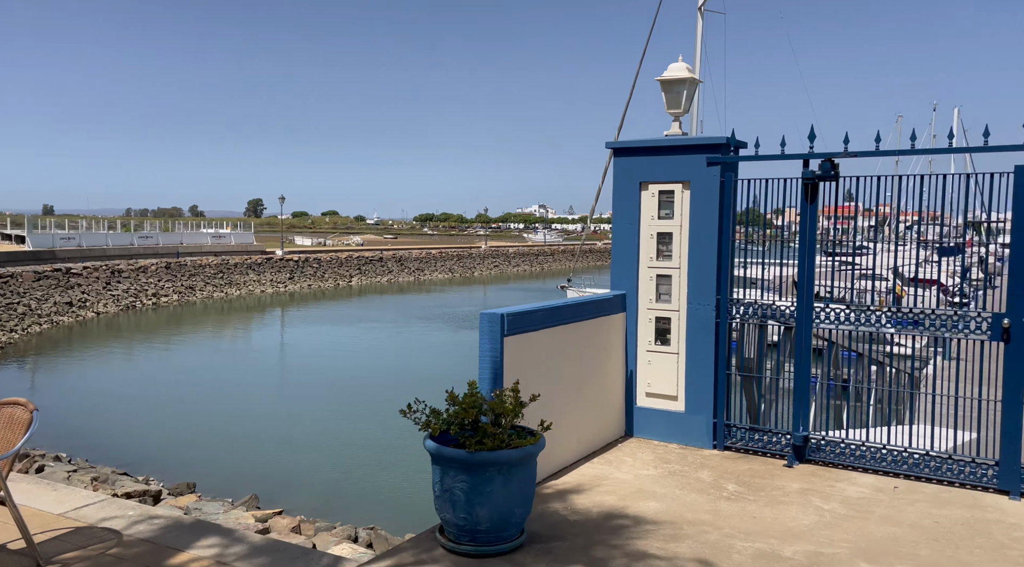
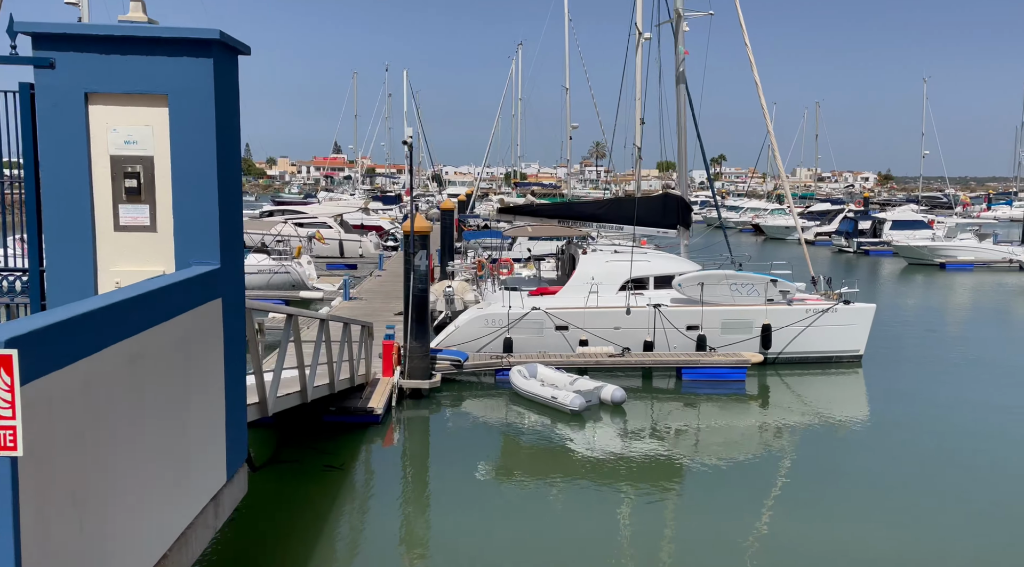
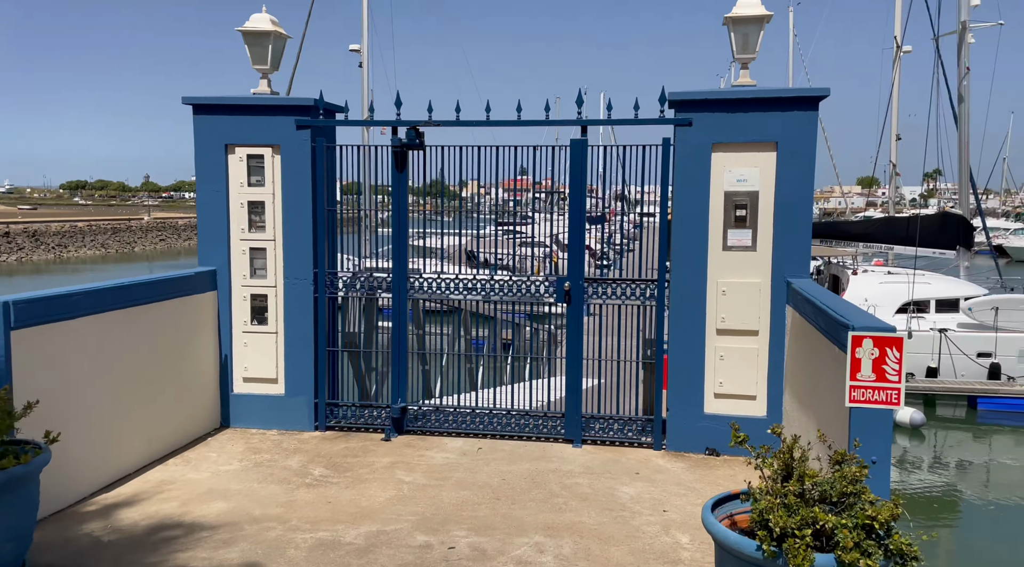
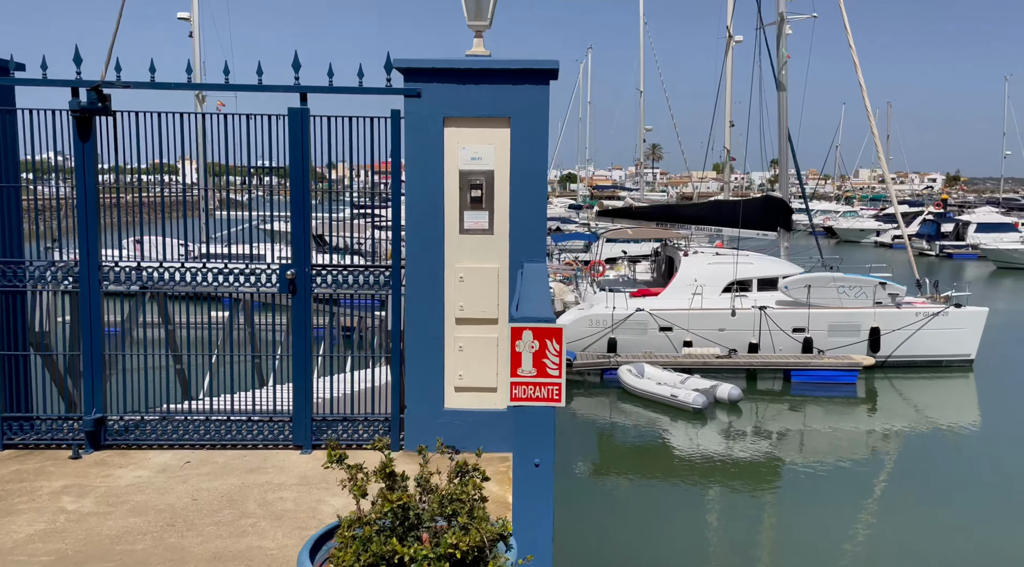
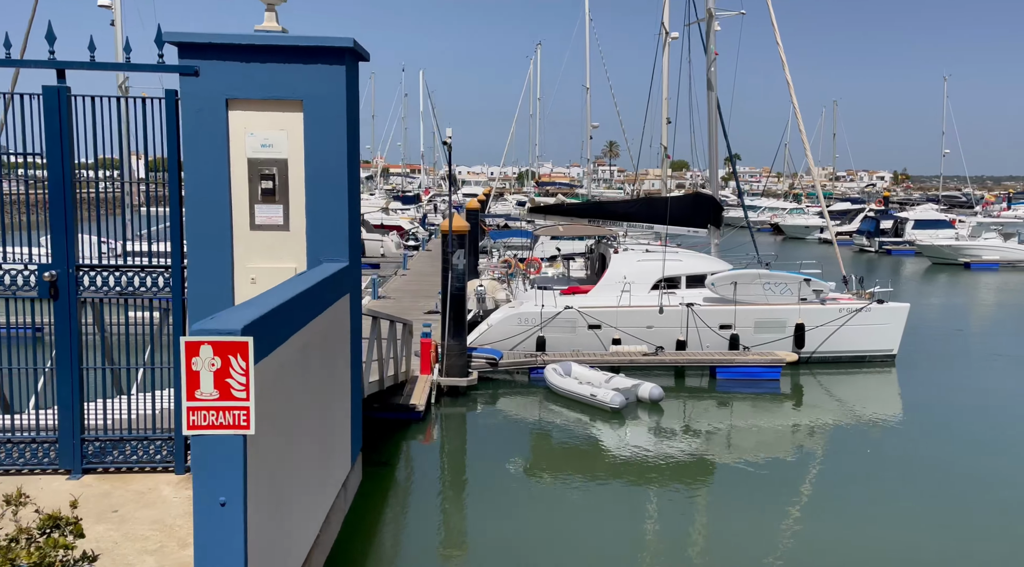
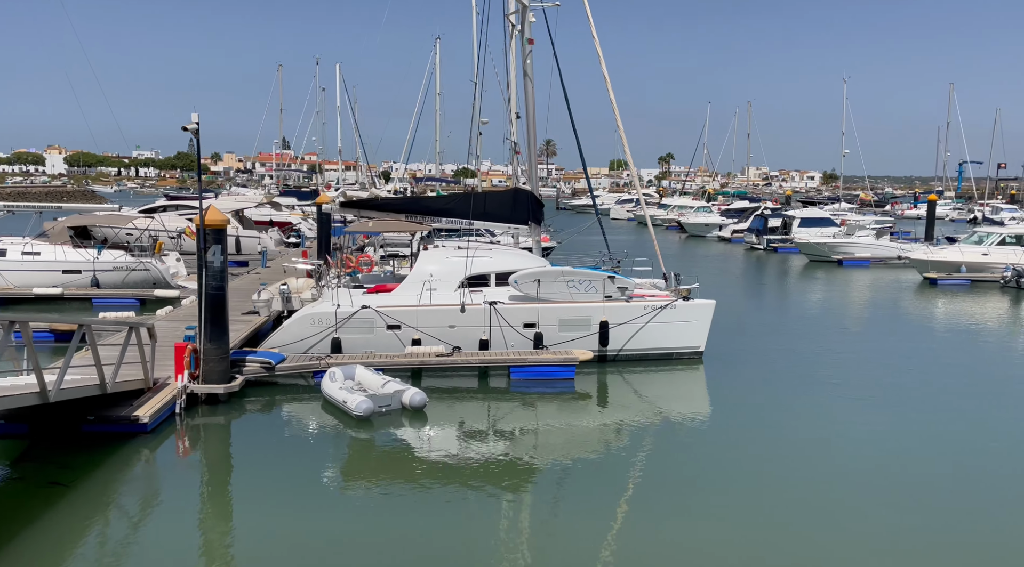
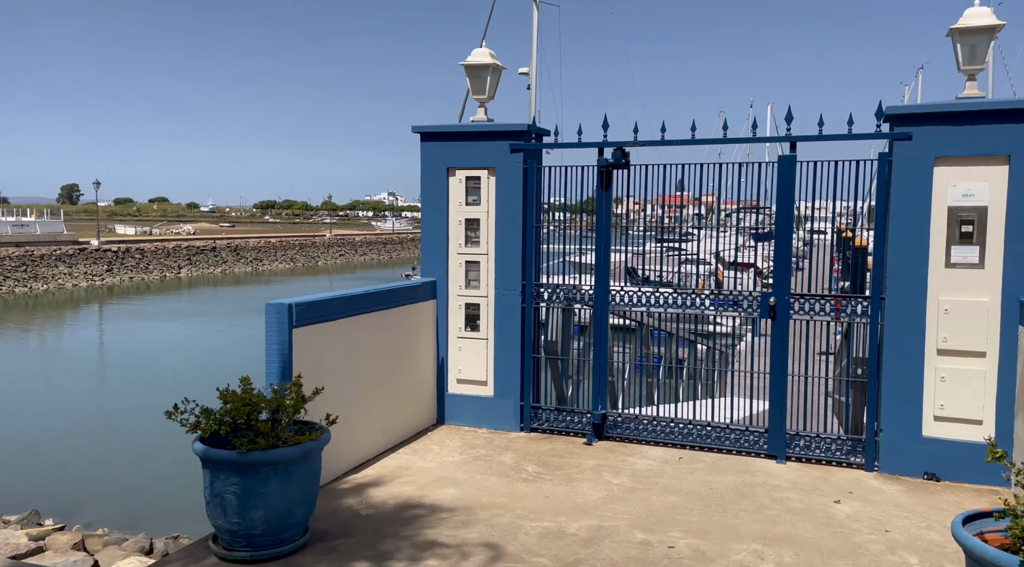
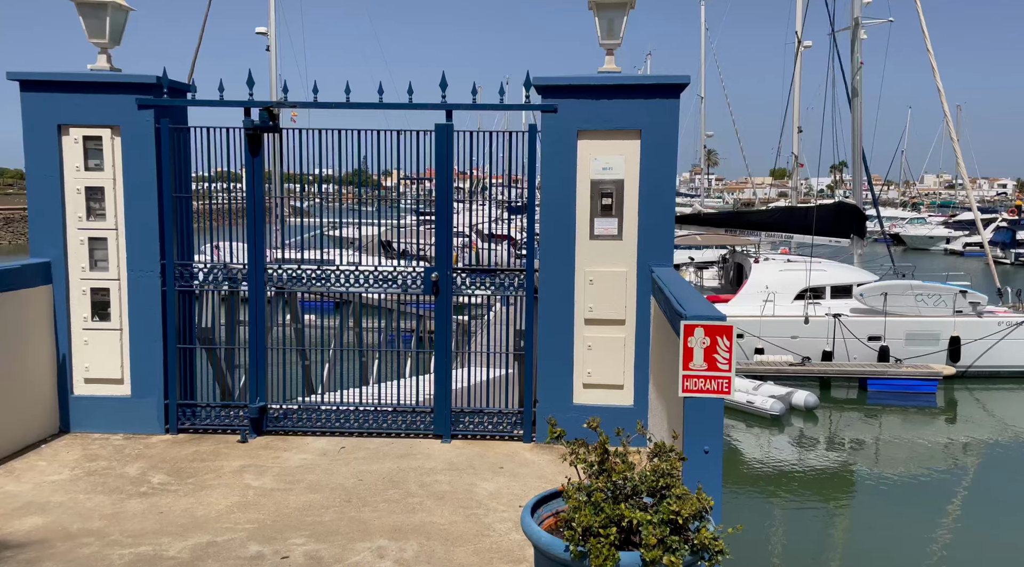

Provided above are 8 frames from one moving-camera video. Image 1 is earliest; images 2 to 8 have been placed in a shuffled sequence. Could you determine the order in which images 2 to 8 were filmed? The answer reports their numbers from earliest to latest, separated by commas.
7, 3, 8, 4, 5, 2, 6
